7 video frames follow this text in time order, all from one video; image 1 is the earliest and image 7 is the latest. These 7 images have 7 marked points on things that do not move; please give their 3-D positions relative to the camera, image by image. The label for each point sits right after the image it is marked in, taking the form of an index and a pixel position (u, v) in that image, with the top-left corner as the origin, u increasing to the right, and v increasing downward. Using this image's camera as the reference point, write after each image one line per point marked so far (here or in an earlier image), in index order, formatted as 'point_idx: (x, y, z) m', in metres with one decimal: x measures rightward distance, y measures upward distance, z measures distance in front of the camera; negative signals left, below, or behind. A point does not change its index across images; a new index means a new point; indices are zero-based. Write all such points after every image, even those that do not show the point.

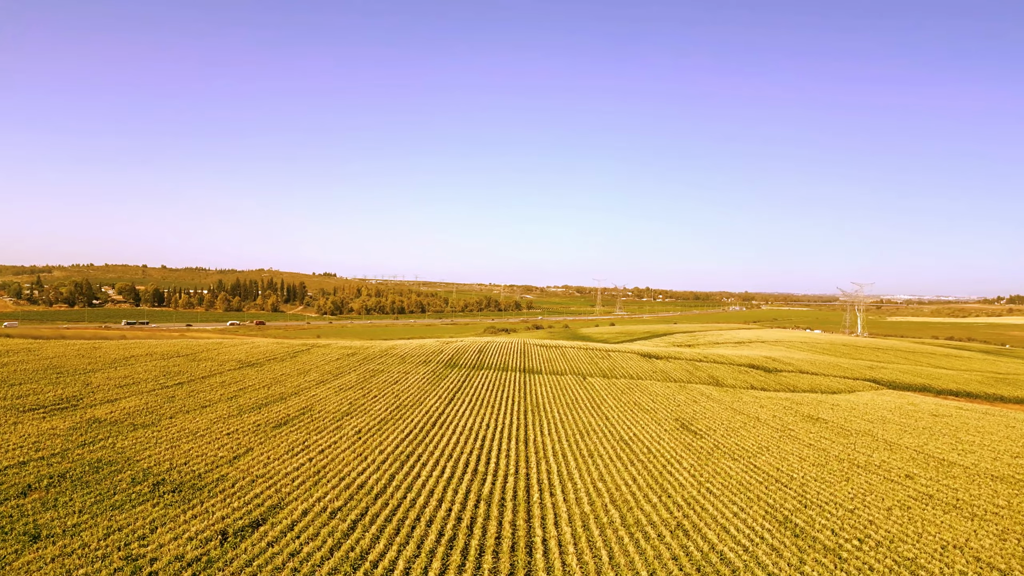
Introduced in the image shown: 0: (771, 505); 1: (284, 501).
0: (+10.4, -8.7, +18.2) m
1: (-8.5, -7.9, +16.9) m
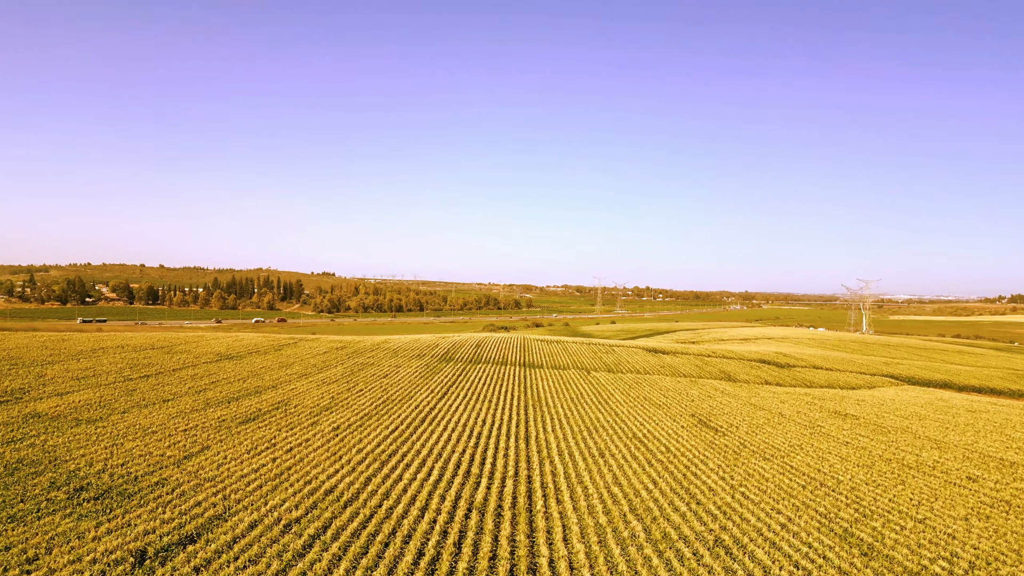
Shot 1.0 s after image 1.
0: (+10.3, -7.5, +15.0) m
1: (-8.5, -6.7, +13.7) m
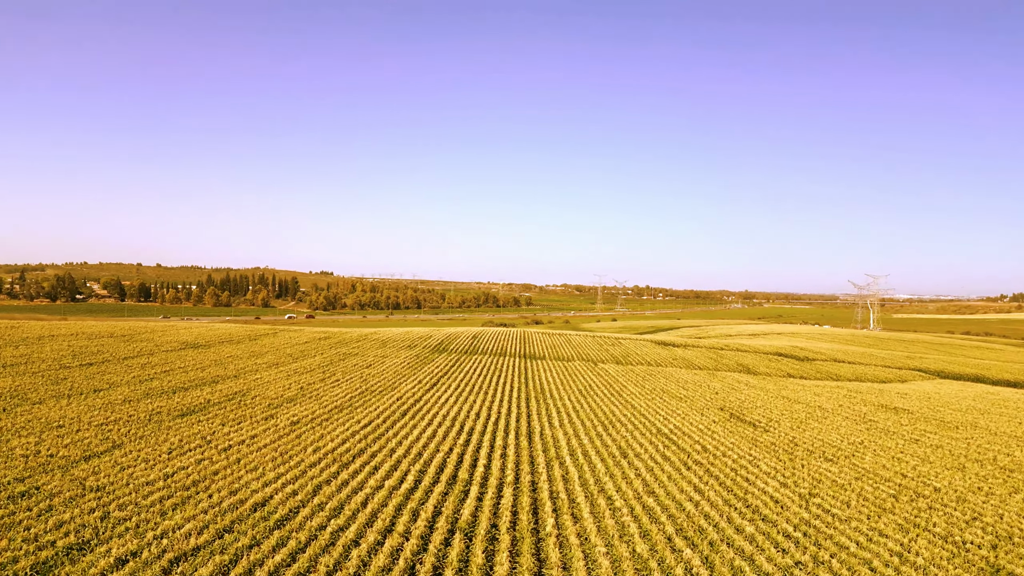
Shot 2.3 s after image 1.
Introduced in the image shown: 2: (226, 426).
0: (+10.3, -6.0, +10.8) m
1: (-8.5, -5.2, +9.5) m
2: (-11.1, -5.4, +17.7) m
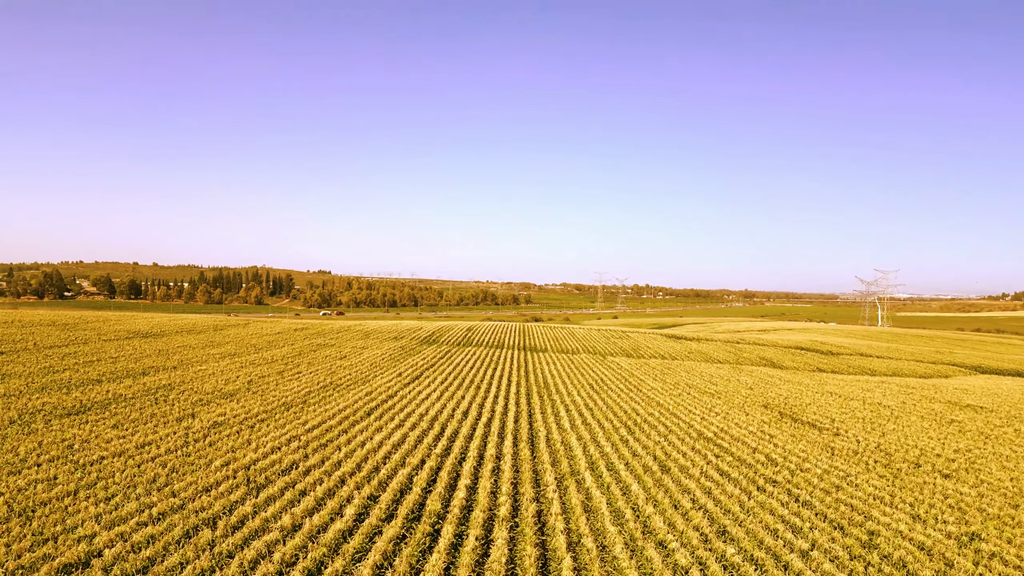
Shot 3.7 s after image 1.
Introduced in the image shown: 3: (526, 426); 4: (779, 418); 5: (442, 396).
0: (+10.2, -4.6, +6.1) m
1: (-8.6, -3.8, +4.7) m
2: (-11.2, -4.0, +13.0) m
3: (+0.5, -4.8, +15.7) m
4: (+11.1, -5.4, +18.9) m
5: (-3.0, -4.7, +20.0) m
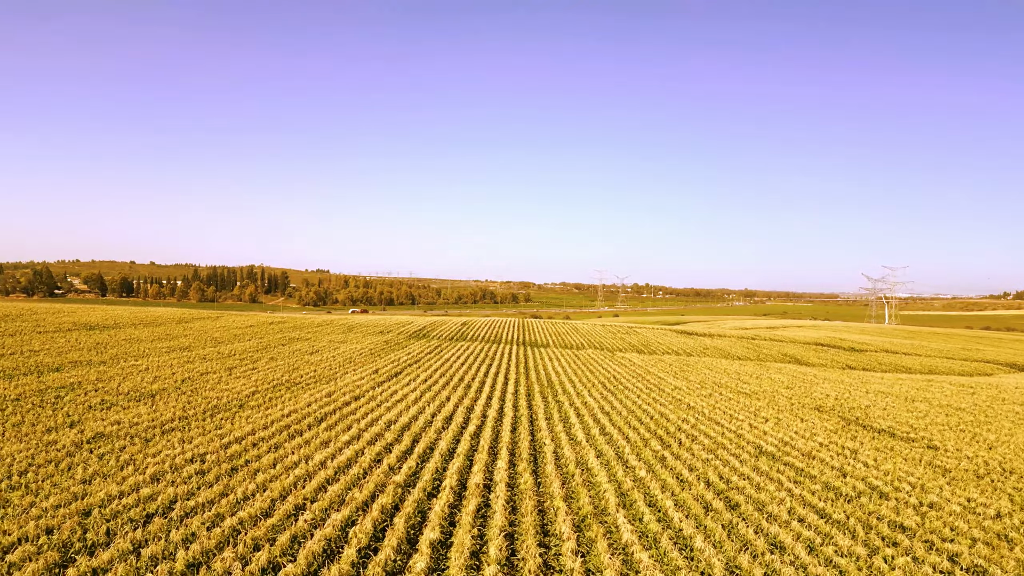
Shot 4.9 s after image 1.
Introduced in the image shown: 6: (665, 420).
0: (+10.2, -3.7, +2.2) m
1: (-8.7, -2.9, +0.8) m
2: (-11.3, -3.2, +9.1) m
3: (+0.4, -3.9, +11.9) m
4: (+11.0, -4.5, +15.1) m
5: (-3.1, -3.9, +16.1) m
6: (+4.9, -4.2, +14.6) m
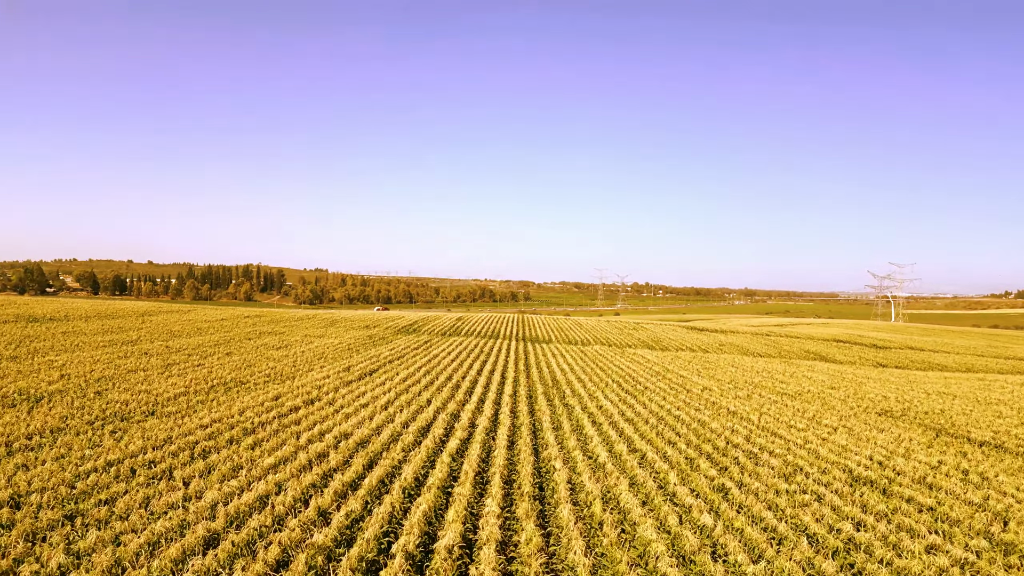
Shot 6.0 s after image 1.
0: (+10.1, -3.1, -1.0) m
1: (-8.7, -2.3, -2.4) m
2: (-11.4, -2.5, +5.8) m
3: (+0.3, -3.2, +8.6) m
4: (+10.9, -3.8, +11.8) m
5: (-3.2, -3.2, +12.8) m
6: (+4.8, -3.5, +11.4) m
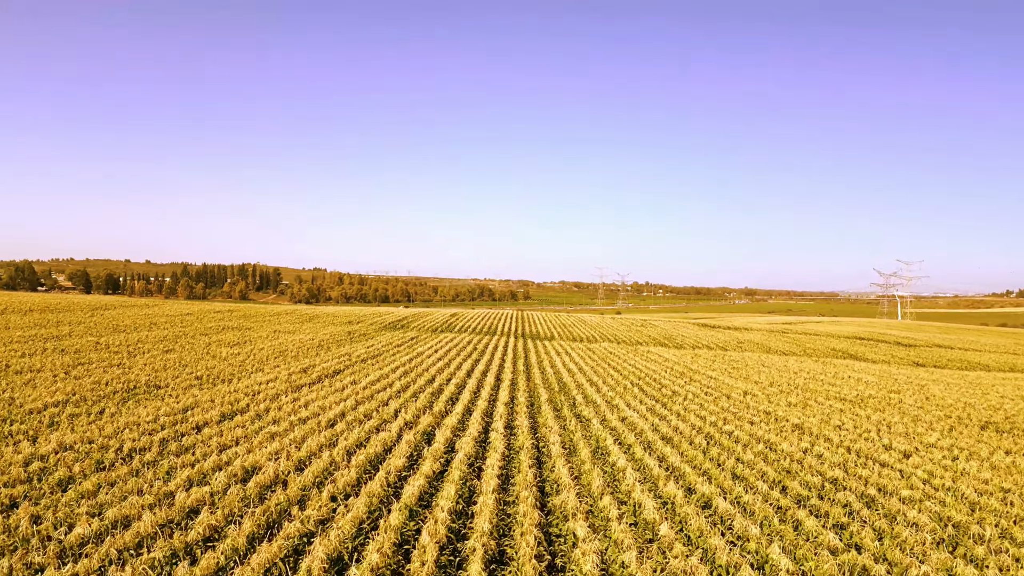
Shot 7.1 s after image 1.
0: (+10.0, -2.5, -4.2) m
1: (-8.8, -1.7, -5.7) m
2: (-11.4, -1.9, +2.6) m
3: (+0.2, -2.6, +5.4) m
4: (+10.8, -3.2, +8.6) m
5: (-3.3, -2.6, +9.6) m
6: (+4.8, -3.0, +8.2) m
